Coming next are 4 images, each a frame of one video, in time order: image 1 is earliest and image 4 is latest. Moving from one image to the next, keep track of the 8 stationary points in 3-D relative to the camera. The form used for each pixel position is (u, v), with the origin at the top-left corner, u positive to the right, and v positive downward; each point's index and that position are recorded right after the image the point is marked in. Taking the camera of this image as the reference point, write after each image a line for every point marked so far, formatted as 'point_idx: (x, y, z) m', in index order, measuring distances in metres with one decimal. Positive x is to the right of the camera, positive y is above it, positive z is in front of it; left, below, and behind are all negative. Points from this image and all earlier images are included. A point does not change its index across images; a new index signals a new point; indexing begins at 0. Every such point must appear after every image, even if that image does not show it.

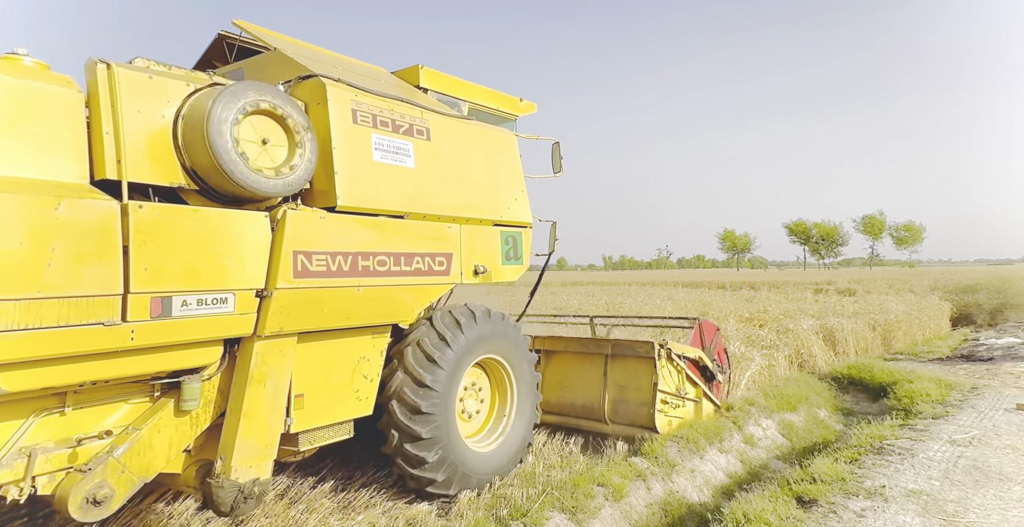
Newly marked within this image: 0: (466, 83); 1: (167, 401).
0: (-0.3, +1.4, +4.7) m
1: (-1.7, -0.7, +3.0) m
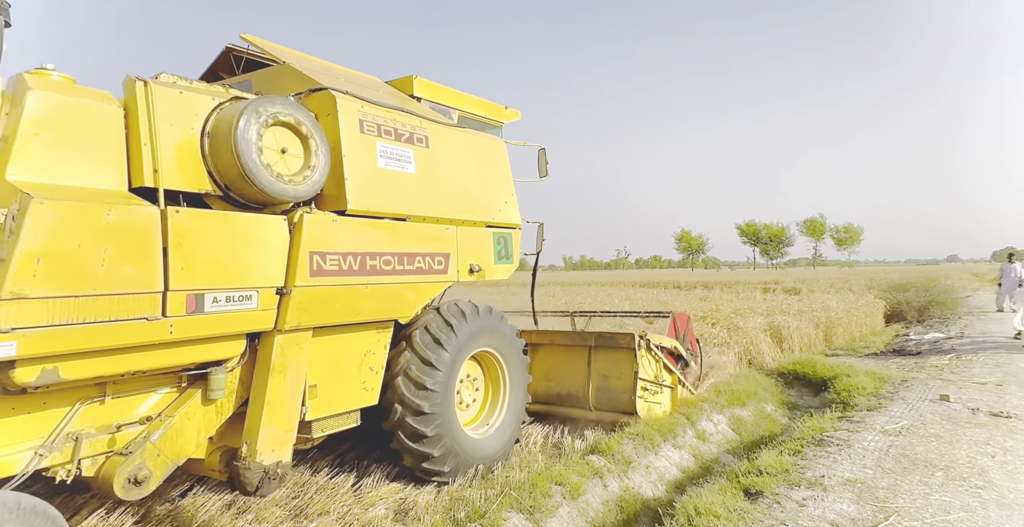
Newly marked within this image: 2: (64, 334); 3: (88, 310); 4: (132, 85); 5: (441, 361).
0: (-0.4, +1.4, +5.0) m
1: (-1.6, -0.7, +3.2) m
2: (-1.8, -0.3, +2.5) m
3: (-1.7, -0.2, +2.5) m
4: (-1.8, +0.8, +2.9) m
5: (-0.5, -0.6, +4.0) m
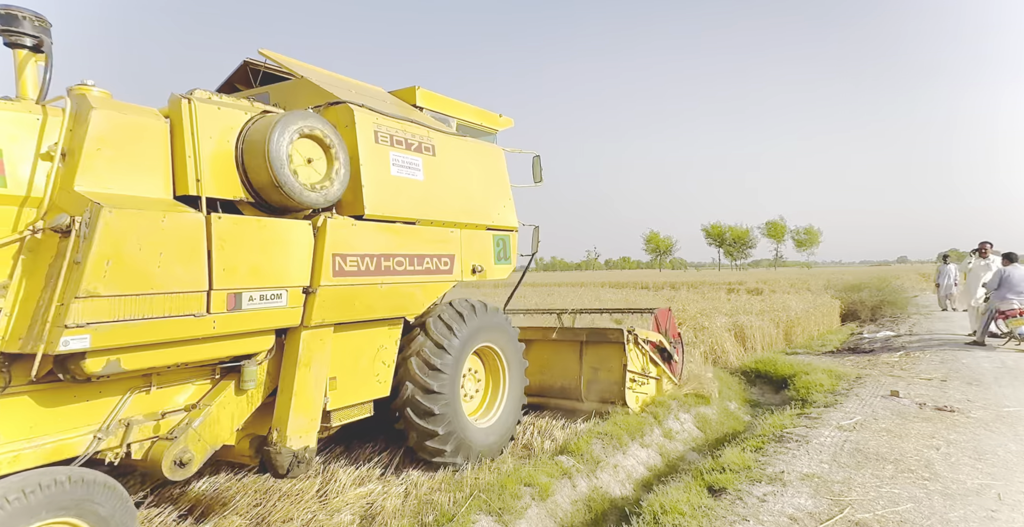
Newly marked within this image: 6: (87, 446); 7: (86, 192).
0: (-0.5, +1.4, +5.4) m
1: (-1.6, -0.7, +3.4) m
2: (-1.7, -0.3, +2.8) m
3: (-1.7, -0.2, +2.8) m
4: (-1.7, +0.8, +3.2) m
5: (-0.4, -0.6, +4.3) m
6: (-2.0, -0.8, +2.9) m
7: (-1.9, +0.3, +2.7) m
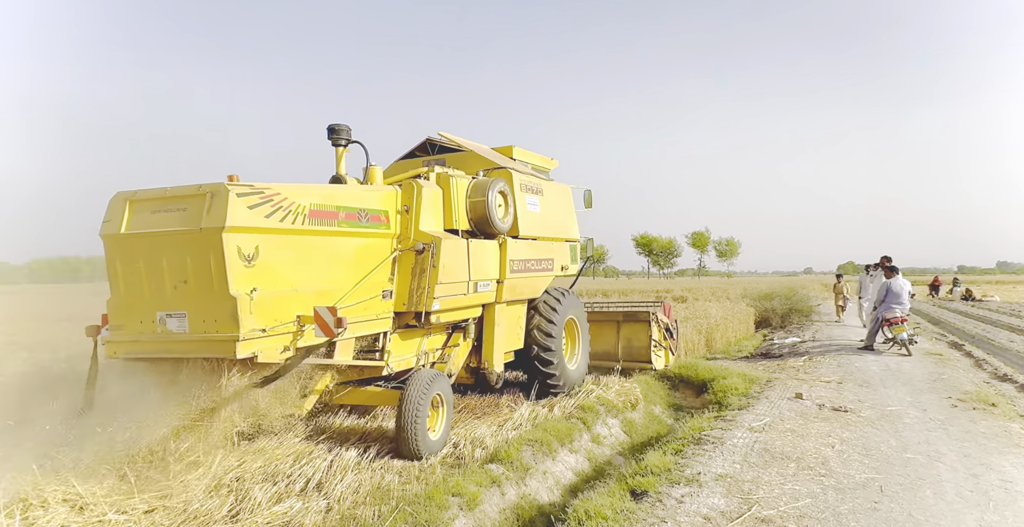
0: (+0.3, +1.3, +7.7) m
1: (-0.5, -0.7, +5.6) m
2: (-0.6, -0.3, +4.9) m
3: (-0.5, -0.2, +5.0) m
4: (-0.6, +0.8, +5.4) m
5: (+0.5, -0.7, +6.6) m
6: (-0.9, -0.8, +5.0) m
7: (-0.7, +0.3, +4.9) m
